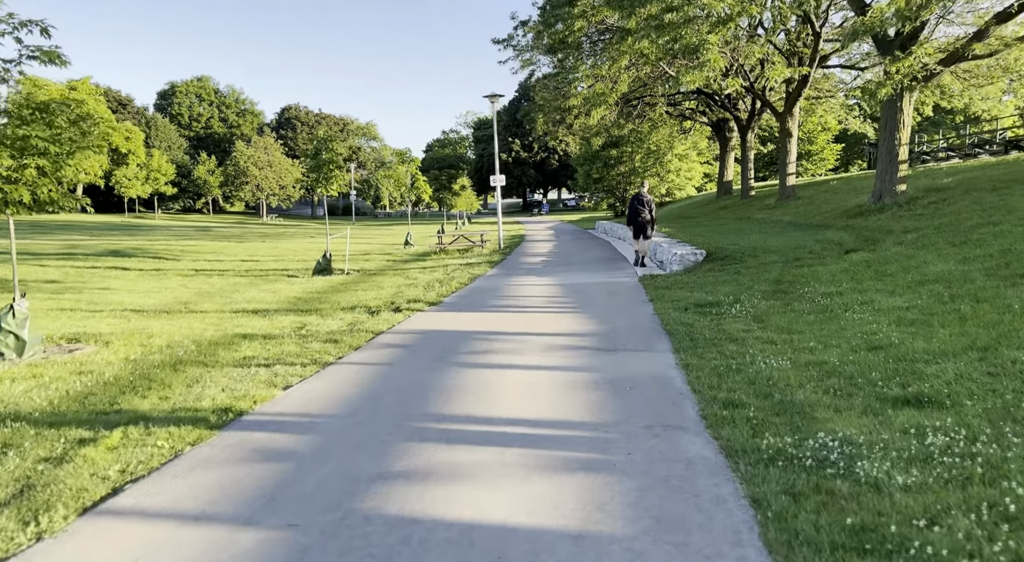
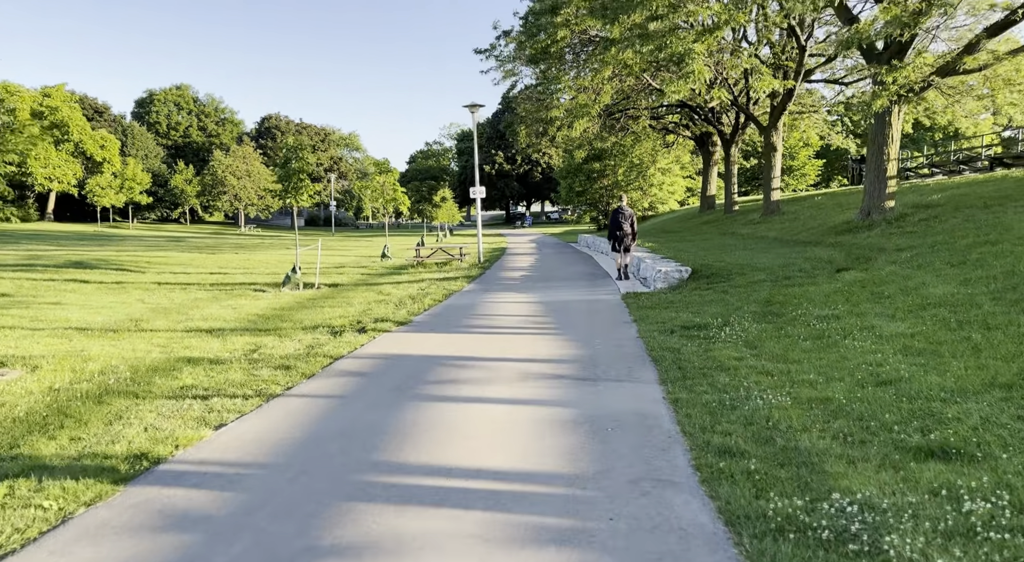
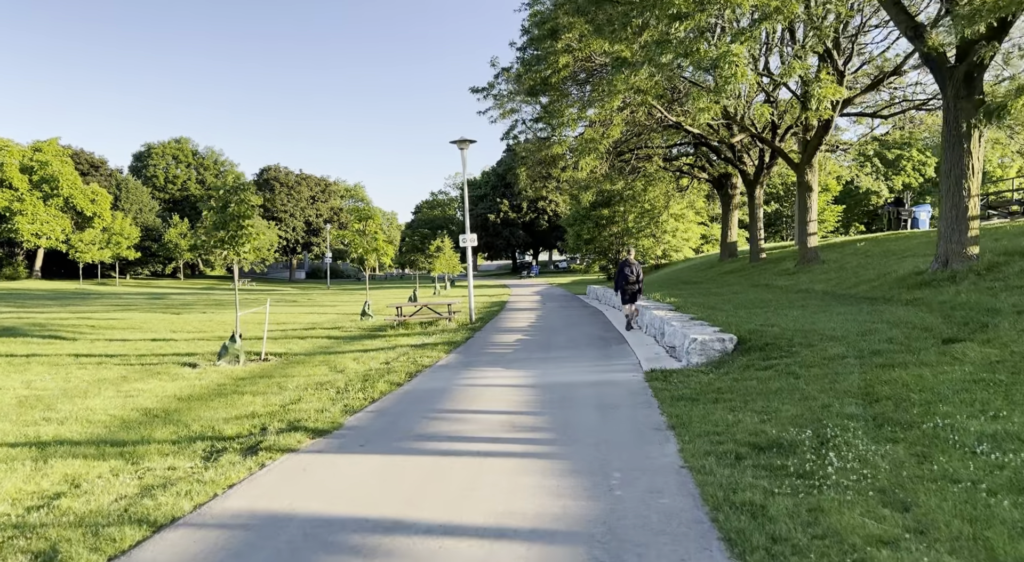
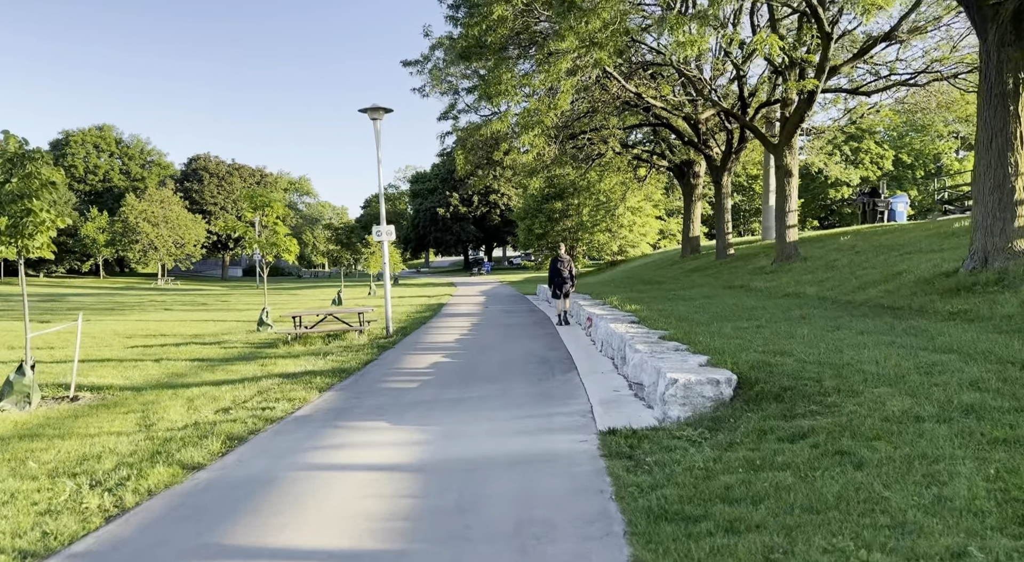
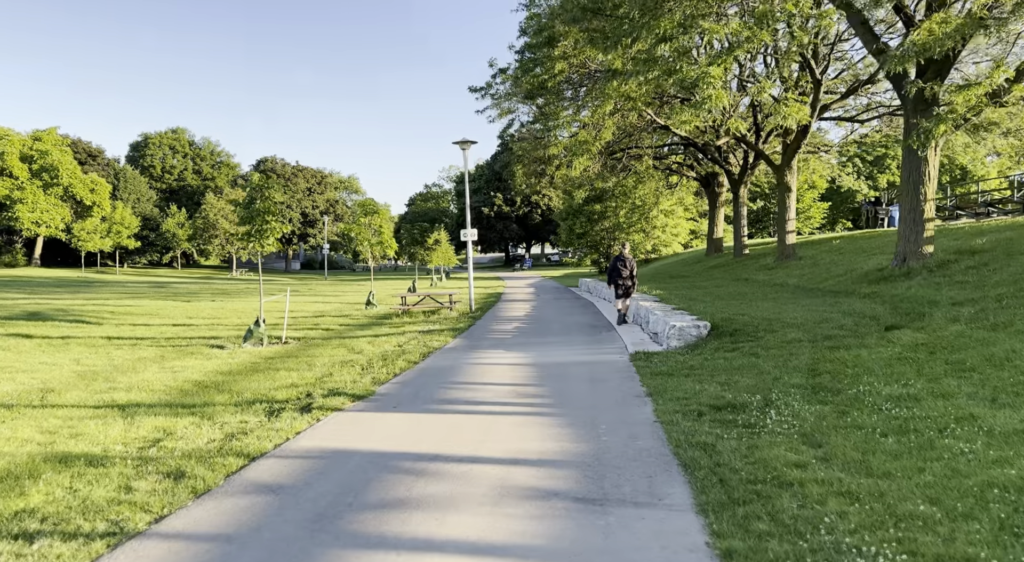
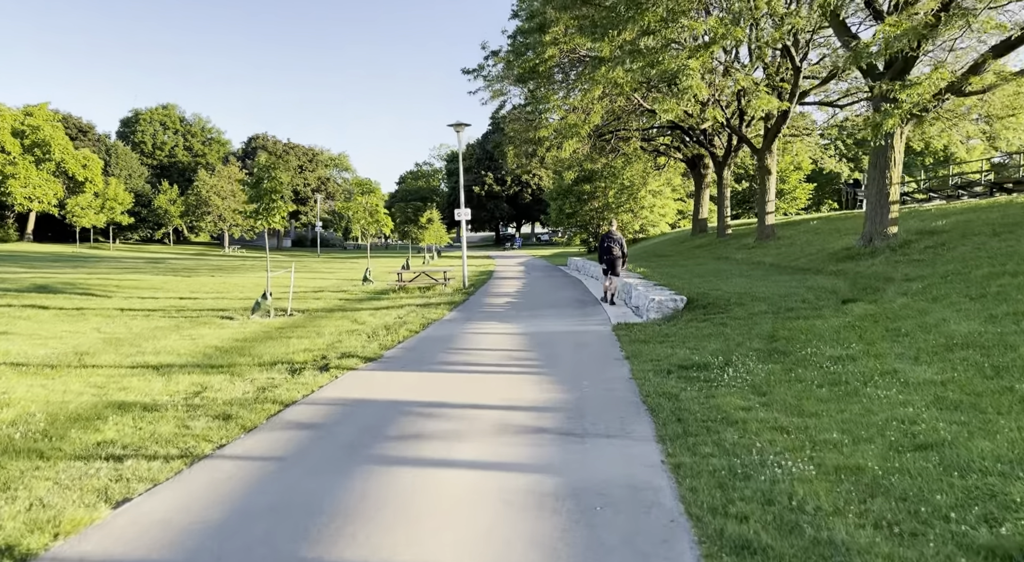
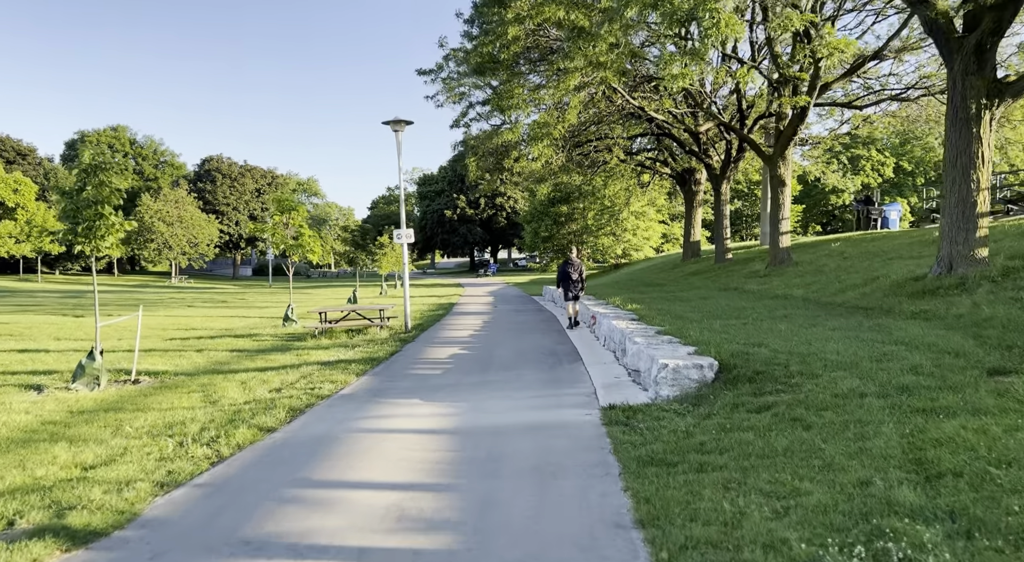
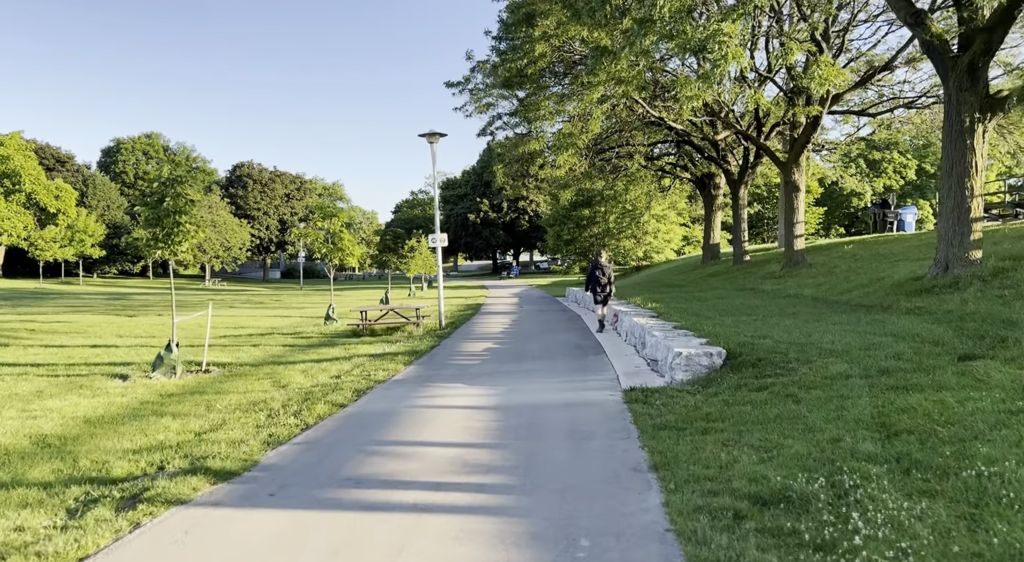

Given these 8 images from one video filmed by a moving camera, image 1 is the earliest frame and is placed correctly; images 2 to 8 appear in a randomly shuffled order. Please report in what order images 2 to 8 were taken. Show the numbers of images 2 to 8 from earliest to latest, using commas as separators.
2, 6, 5, 3, 8, 7, 4
